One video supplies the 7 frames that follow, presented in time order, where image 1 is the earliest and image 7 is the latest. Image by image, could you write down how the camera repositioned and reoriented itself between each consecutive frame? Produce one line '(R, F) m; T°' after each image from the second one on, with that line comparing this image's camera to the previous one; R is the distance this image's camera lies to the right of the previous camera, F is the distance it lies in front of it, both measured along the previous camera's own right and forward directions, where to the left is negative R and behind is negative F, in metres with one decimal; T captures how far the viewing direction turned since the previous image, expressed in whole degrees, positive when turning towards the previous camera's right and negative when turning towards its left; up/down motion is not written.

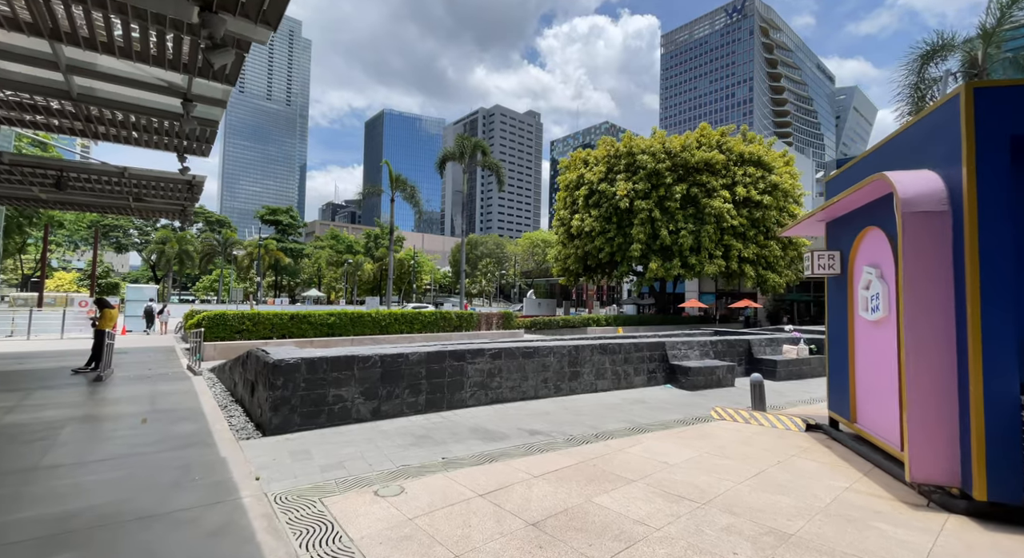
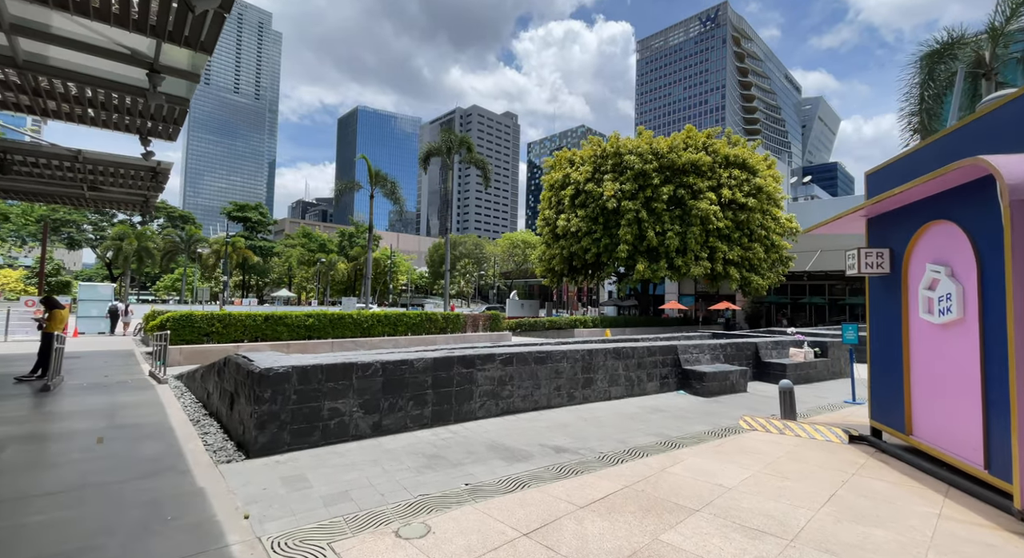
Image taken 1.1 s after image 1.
(-0.5, +0.7) m; +3°
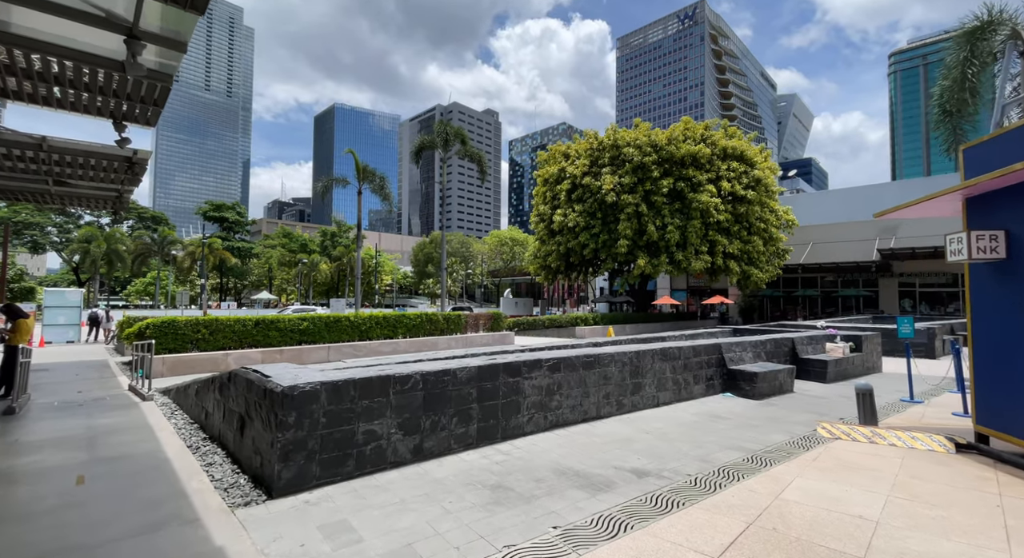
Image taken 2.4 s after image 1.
(-0.8, +0.8) m; +2°
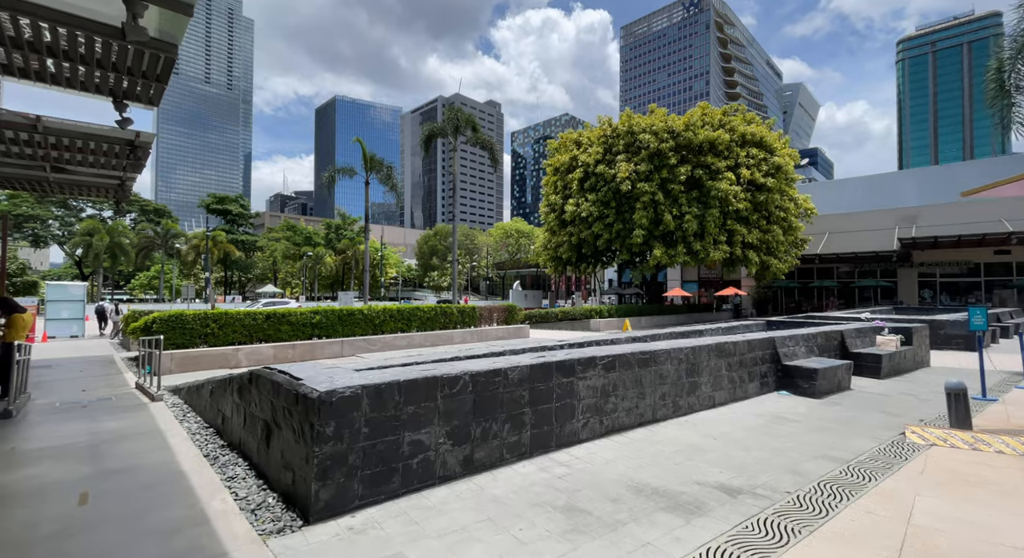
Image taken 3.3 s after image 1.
(-0.5, +0.6) m; 0°
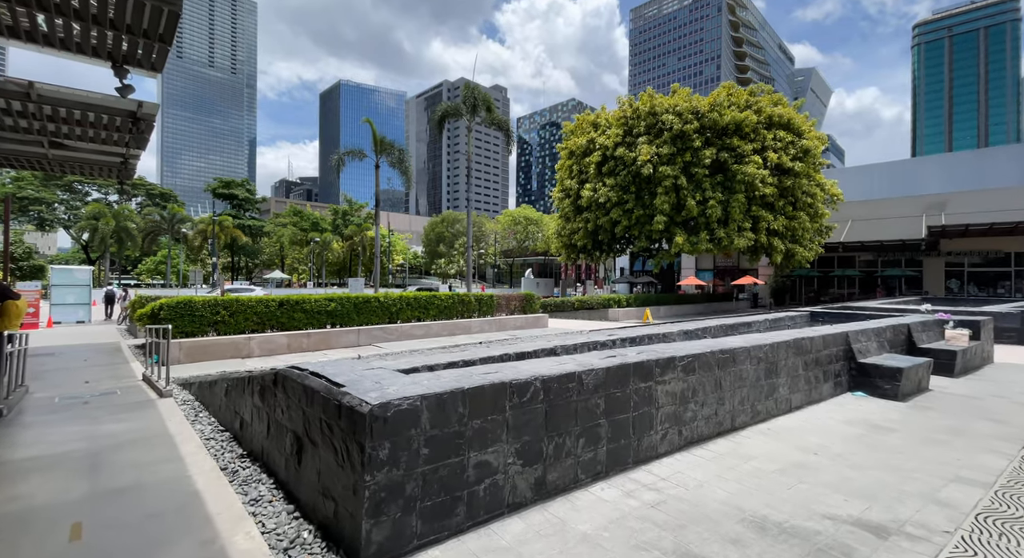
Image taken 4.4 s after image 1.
(-0.5, +0.7) m; 0°
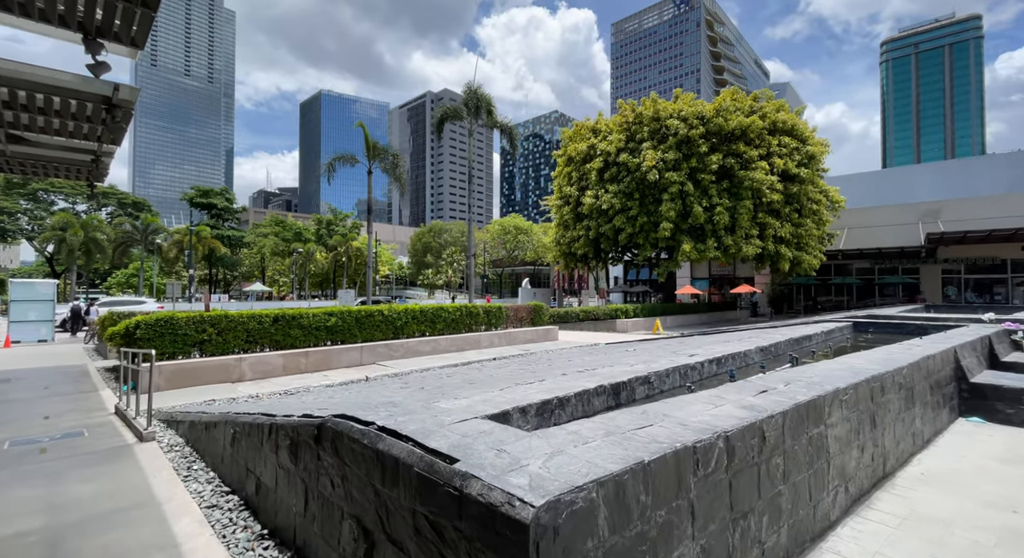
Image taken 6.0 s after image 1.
(-0.8, +1.1) m; +2°
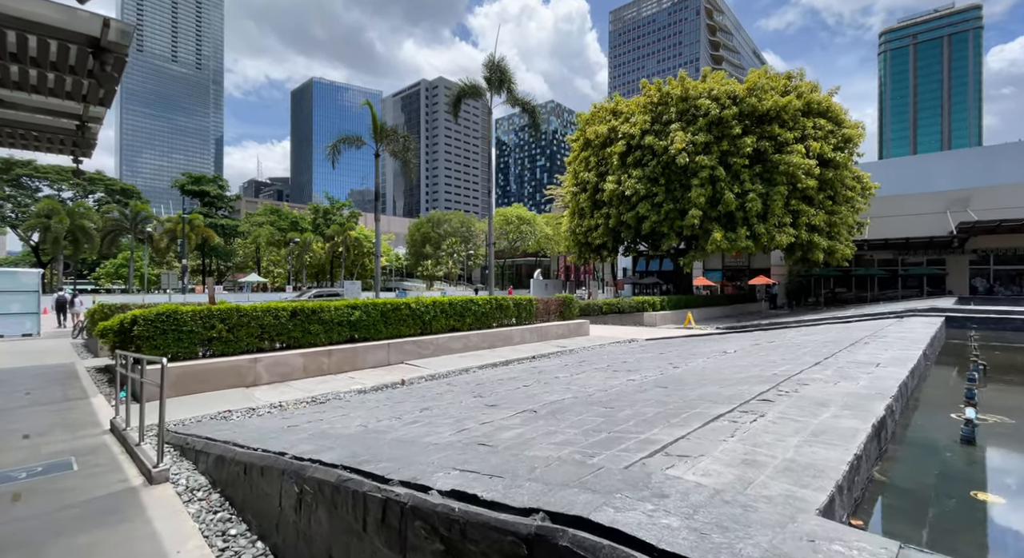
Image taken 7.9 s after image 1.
(-1.1, +1.3) m; +1°
